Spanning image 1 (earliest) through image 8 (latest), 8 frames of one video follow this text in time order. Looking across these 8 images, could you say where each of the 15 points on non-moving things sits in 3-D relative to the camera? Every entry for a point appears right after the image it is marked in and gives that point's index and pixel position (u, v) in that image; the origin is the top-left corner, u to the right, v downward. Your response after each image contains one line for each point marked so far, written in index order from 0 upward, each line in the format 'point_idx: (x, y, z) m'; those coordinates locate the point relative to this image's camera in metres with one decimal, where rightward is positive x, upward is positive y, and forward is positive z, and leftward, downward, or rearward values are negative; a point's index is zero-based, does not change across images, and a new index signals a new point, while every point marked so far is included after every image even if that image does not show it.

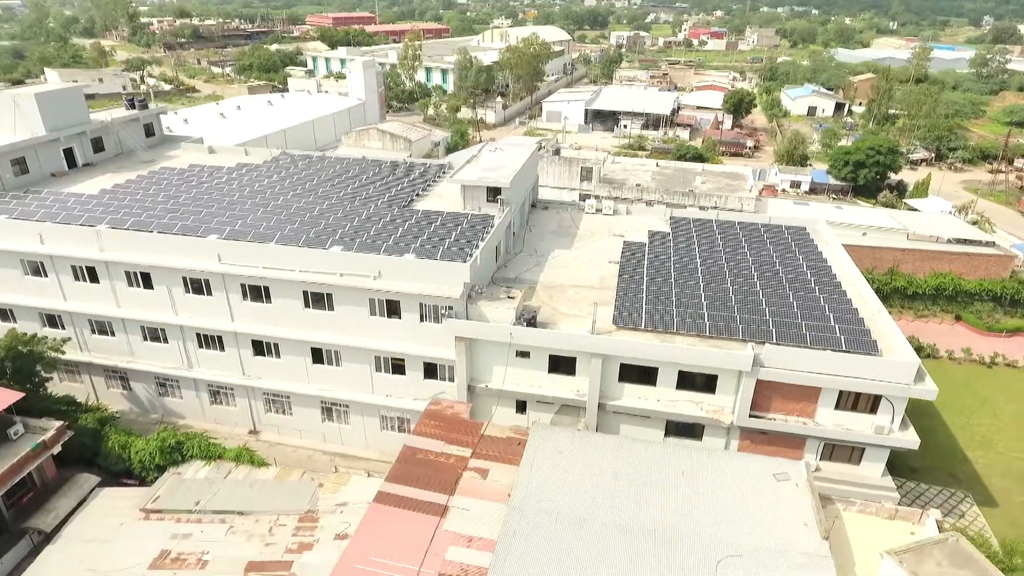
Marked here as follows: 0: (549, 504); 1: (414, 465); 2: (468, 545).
0: (+0.9, -5.6, +15.9) m
1: (-2.8, -4.9, +17.3) m
2: (-1.2, -6.2, +15.0) m
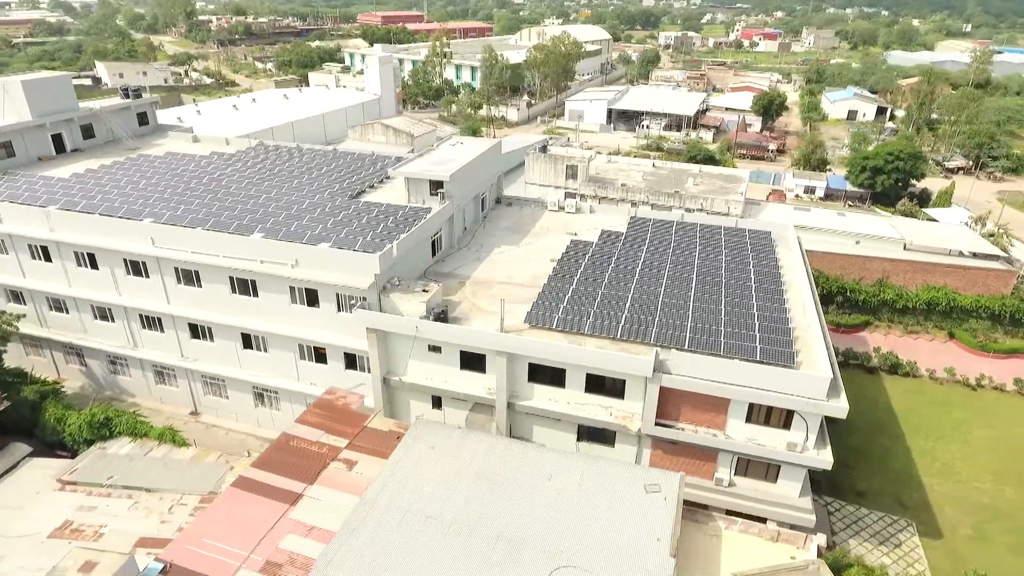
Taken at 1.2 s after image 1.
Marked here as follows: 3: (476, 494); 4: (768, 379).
0: (-2.8, -5.4, +15.7) m
1: (-6.3, -4.5, +17.3) m
2: (-5.0, -5.9, +14.9) m
3: (-1.0, -5.3, +16.0) m
4: (+7.5, -2.7, +18.6) m
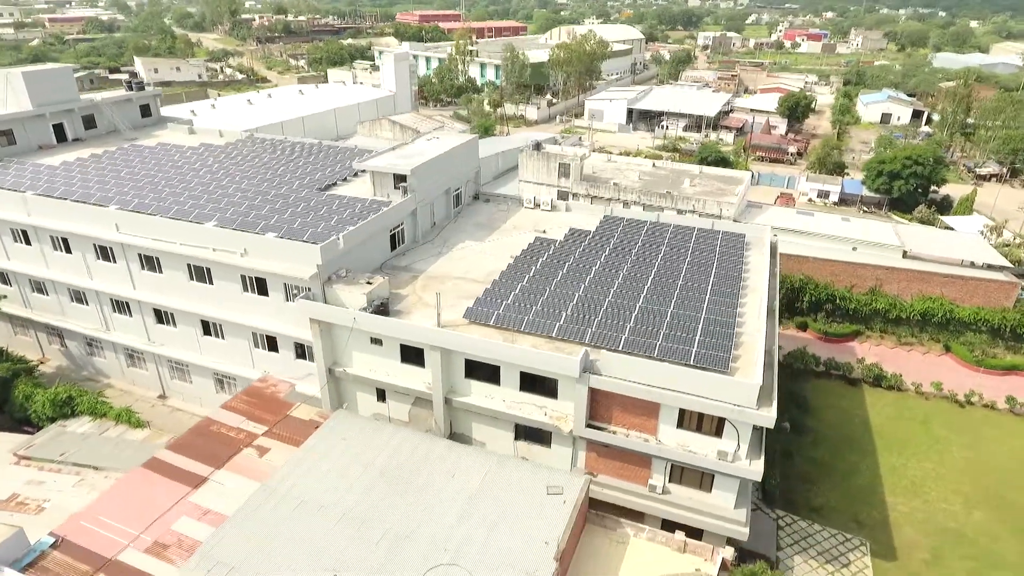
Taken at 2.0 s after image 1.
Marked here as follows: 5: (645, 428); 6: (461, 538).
0: (-5.3, -5.1, +15.7) m
1: (-8.7, -4.2, +17.5) m
2: (-7.5, -5.5, +15.0) m
3: (-3.5, -5.1, +15.9) m
4: (+5.2, -2.7, +18.0) m
5: (+4.1, -4.3, +19.2) m
6: (-1.2, -5.7, +14.3) m
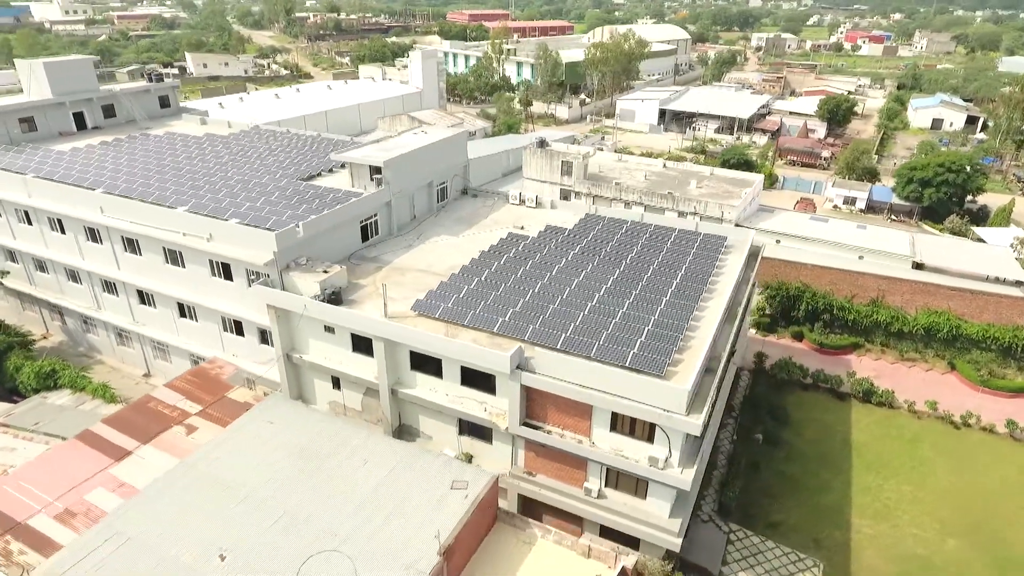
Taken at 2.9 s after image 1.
0: (-7.6, -4.7, +16.0) m
1: (-10.9, -3.6, +18.1) m
2: (-9.9, -5.0, +15.5) m
3: (-5.8, -4.7, +16.1) m
4: (+3.1, -2.7, +17.5) m
5: (+2.0, -4.2, +18.7) m
6: (-3.7, -5.5, +14.3) m
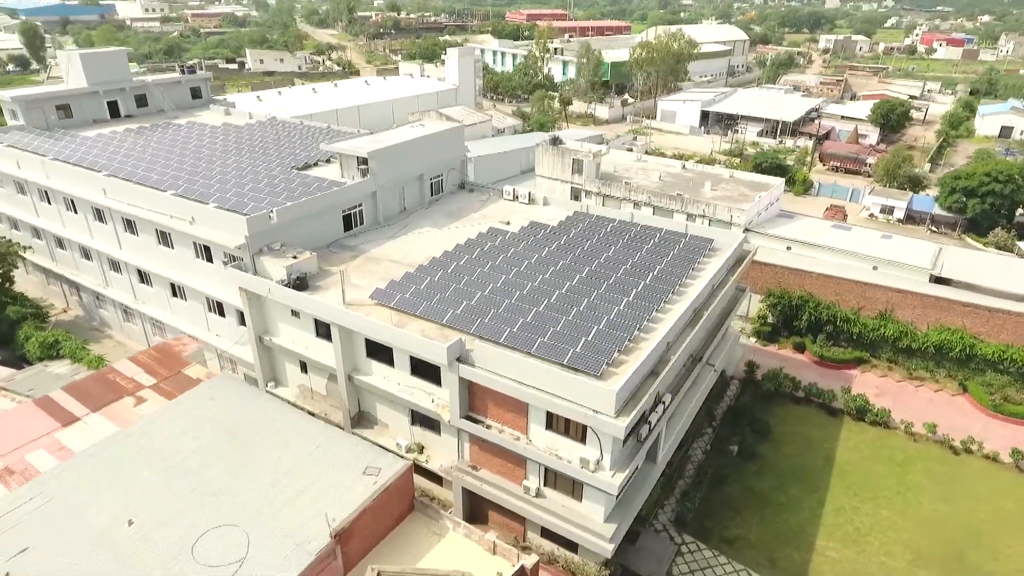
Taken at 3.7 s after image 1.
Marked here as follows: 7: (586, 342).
0: (-9.7, -4.1, +16.6) m
1: (-12.7, -2.9, +19.0) m
2: (-12.0, -4.3, +16.4) m
3: (-7.8, -4.2, +16.5) m
4: (+1.2, -2.6, +17.1) m
5: (+0.2, -4.1, +18.5) m
6: (-5.9, -5.0, +14.6) m
7: (+2.2, -1.6, +18.5) m
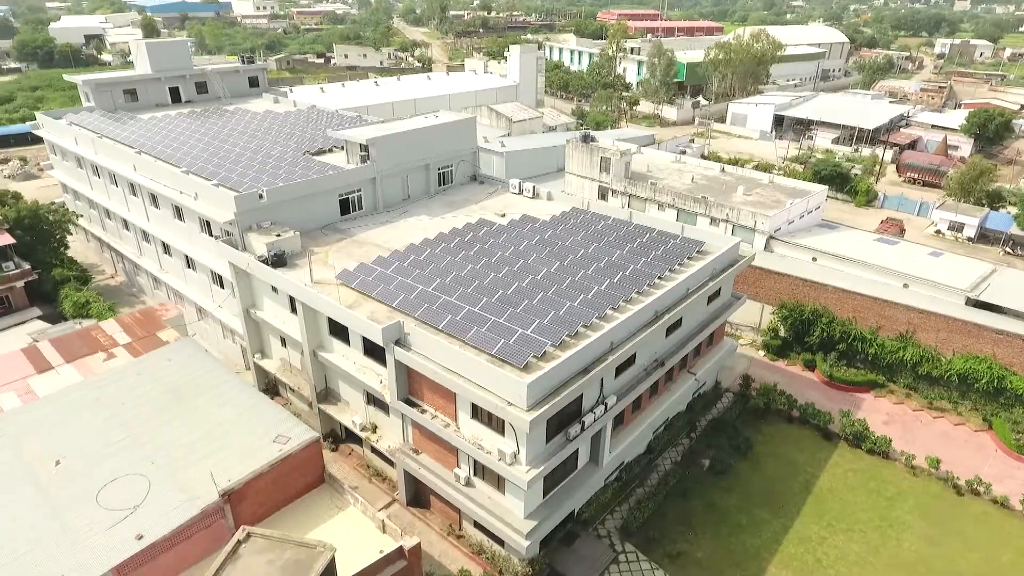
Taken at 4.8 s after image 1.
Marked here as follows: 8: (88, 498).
0: (-11.8, -3.1, +18.0) m
1: (-14.4, -1.6, +20.8) m
2: (-14.2, -3.1, +18.1) m
3: (-10.0, -3.3, +17.7) m
4: (-0.9, -2.3, +17.0) m
5: (-1.9, -3.7, +18.5) m
6: (-8.5, -4.2, +15.5) m
7: (+0.3, -1.4, +18.2) m
8: (-9.8, -4.8, +14.4) m
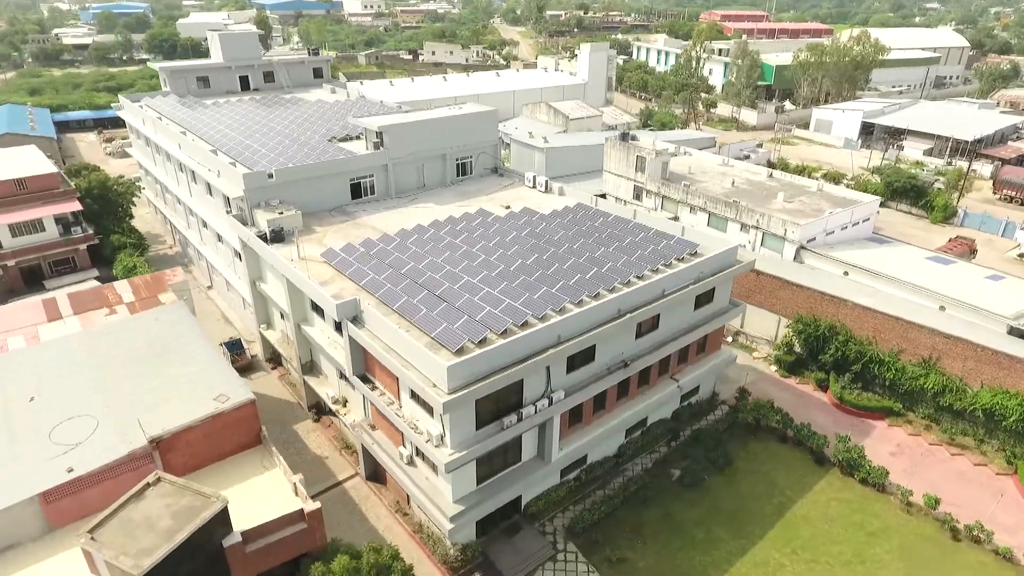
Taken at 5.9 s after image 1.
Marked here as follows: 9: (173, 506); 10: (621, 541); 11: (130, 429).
0: (-13.4, -1.8, +19.9) m
1: (-15.4, -0.2, +23.0) m
2: (-15.8, -1.7, +20.3) m
3: (-11.7, -2.1, +19.3) m
4: (-2.7, -1.8, +17.3) m
5: (-3.5, -3.1, +18.9) m
6: (-10.5, -3.2, +17.0) m
7: (-1.3, -1.0, +18.3) m
8: (-12.1, -3.7, +16.0) m
9: (-7.4, -4.8, +13.6) m
10: (+3.5, -8.0, +19.8) m
11: (-9.7, -3.6, +16.0) m
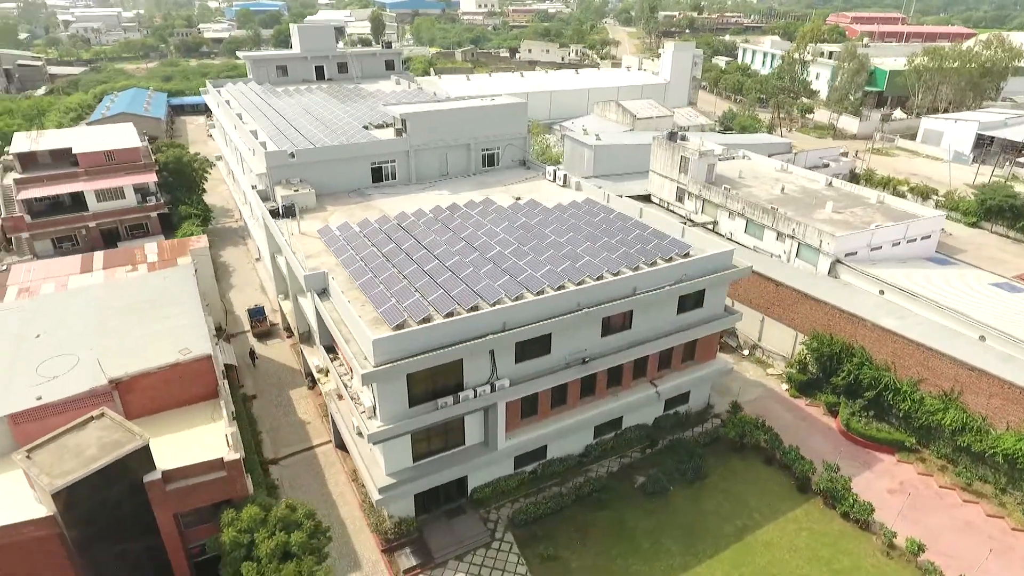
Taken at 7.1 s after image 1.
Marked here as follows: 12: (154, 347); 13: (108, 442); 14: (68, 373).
0: (-14.5, -0.3, +22.3) m
1: (-15.9, +1.5, +25.7) m
2: (-16.8, +0.1, +23.1) m
3: (-13.0, -0.7, +21.4) m
4: (-4.4, -1.1, +18.0) m
5: (-5.1, -2.4, +19.7) m
6: (-12.3, -1.8, +18.9) m
7: (-2.8, -0.4, +18.7) m
8: (-14.0, -2.2, +18.3) m
9: (-9.9, -3.6, +15.1) m
10: (+1.6, -7.8, +19.4) m
11: (-11.7, -2.3, +17.8) m
12: (-10.8, -1.8, +18.7) m
13: (-9.7, -3.7, +15.0) m
14: (-12.6, -2.4, +17.7) m
